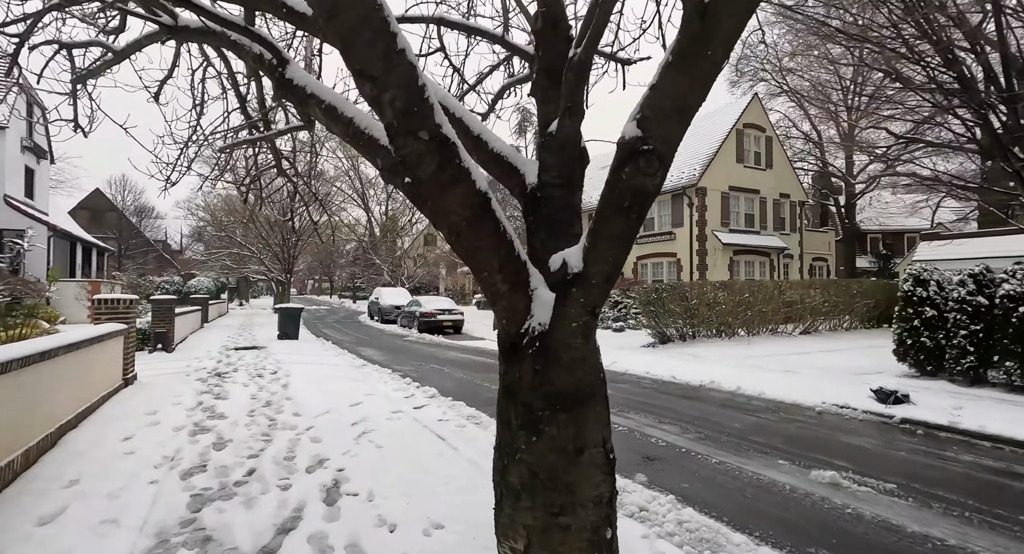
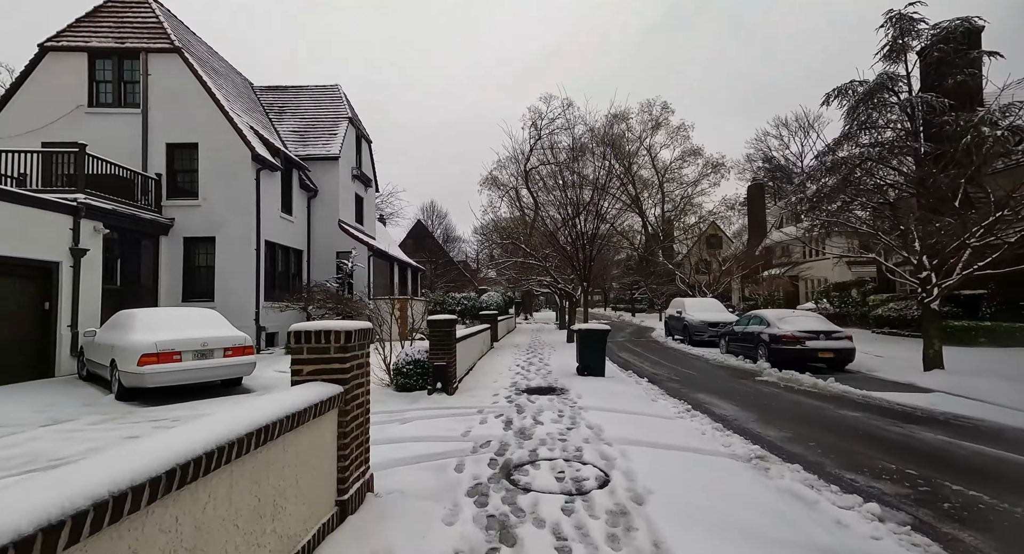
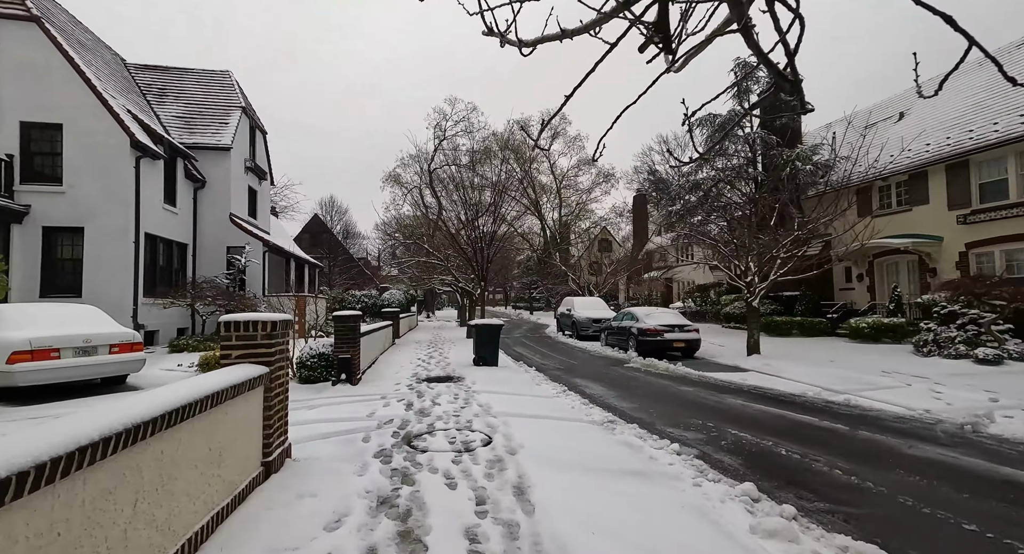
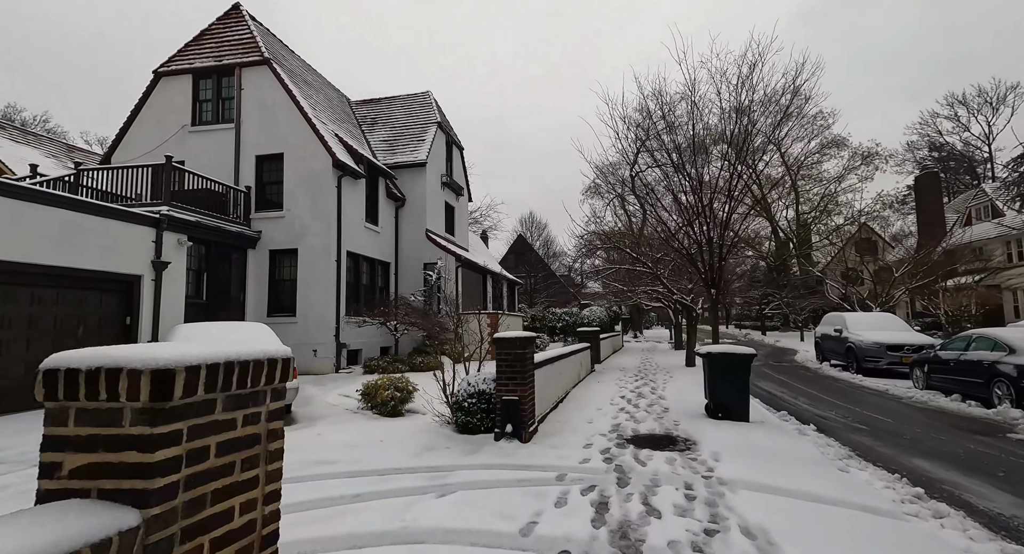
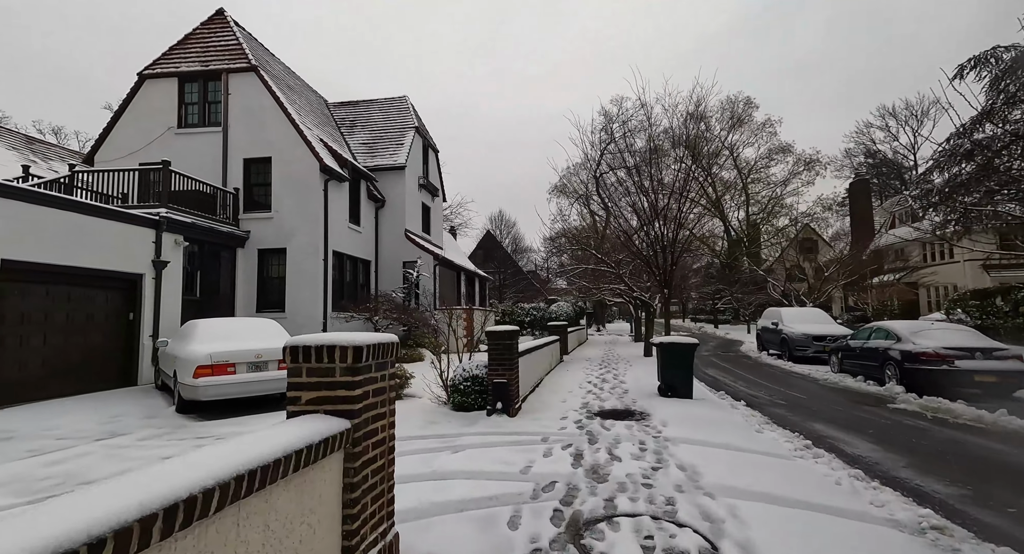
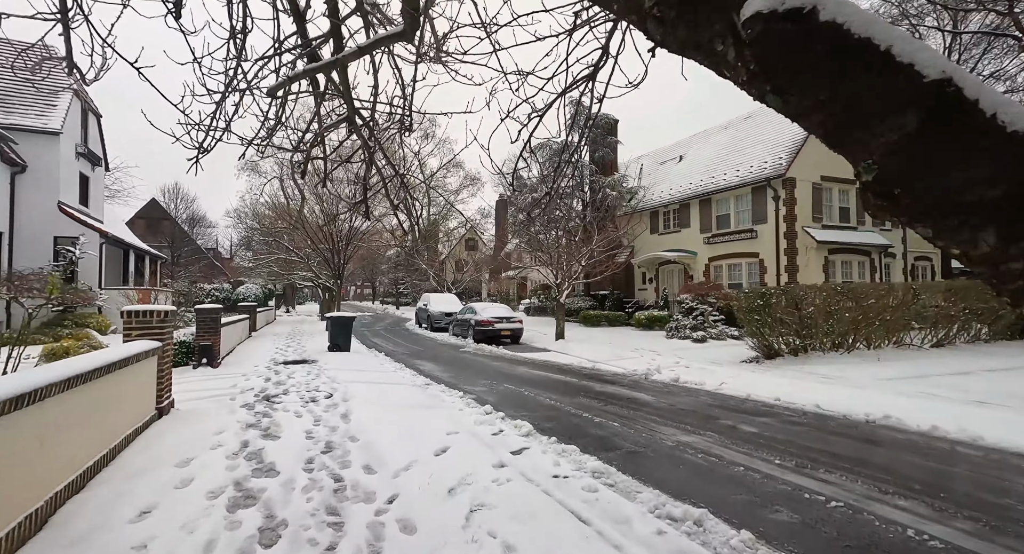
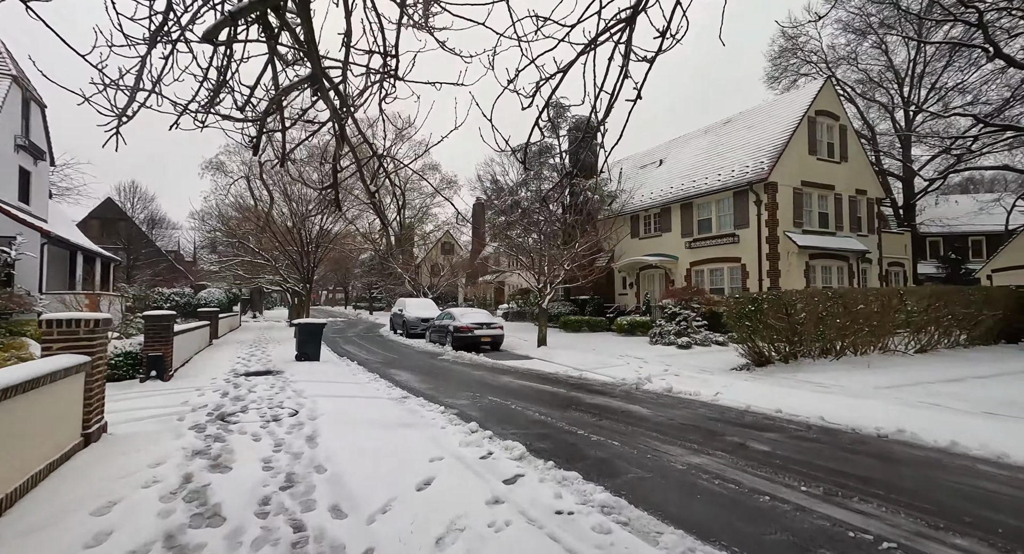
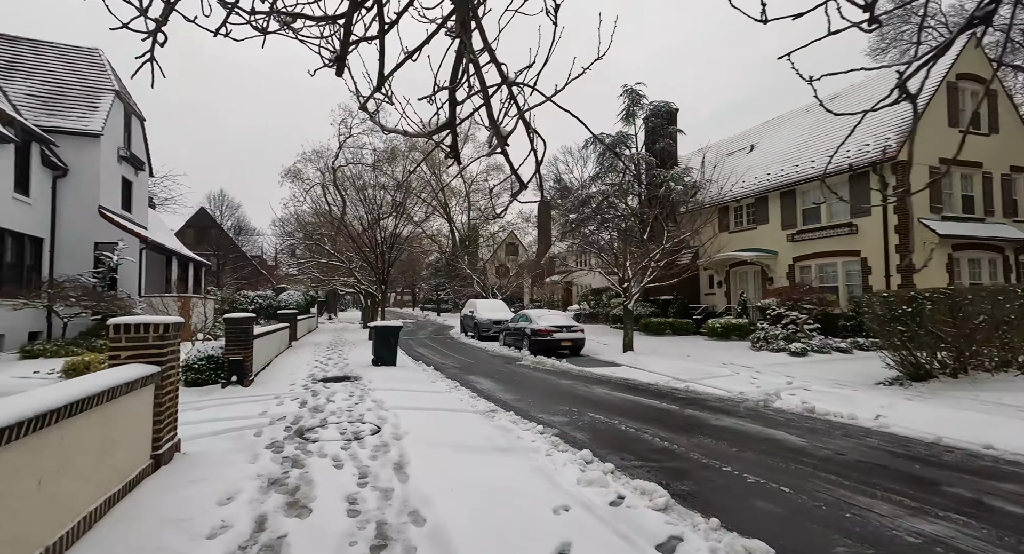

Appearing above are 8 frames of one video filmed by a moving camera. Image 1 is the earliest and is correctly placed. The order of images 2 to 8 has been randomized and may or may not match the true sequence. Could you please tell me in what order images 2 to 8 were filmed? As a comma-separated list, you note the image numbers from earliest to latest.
6, 7, 8, 3, 2, 5, 4
